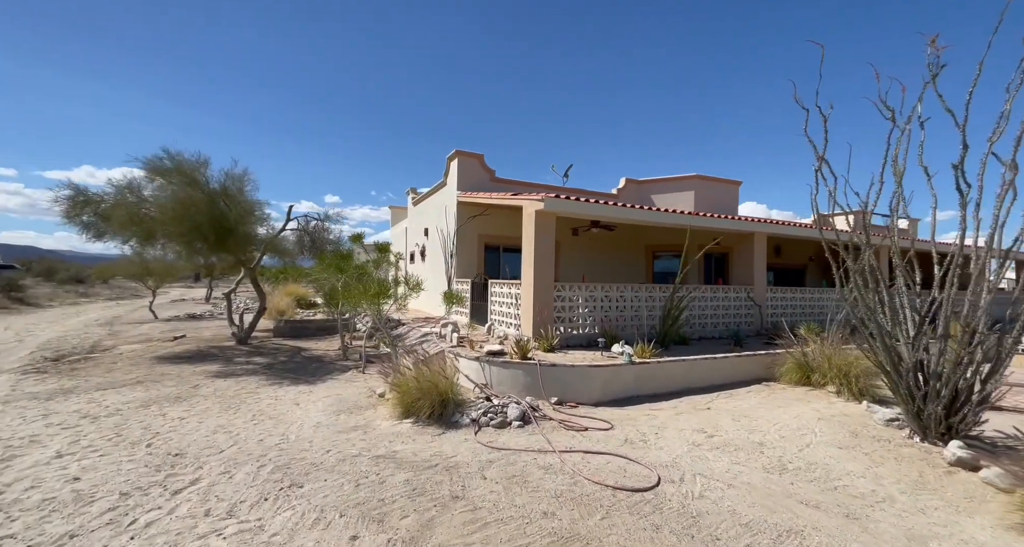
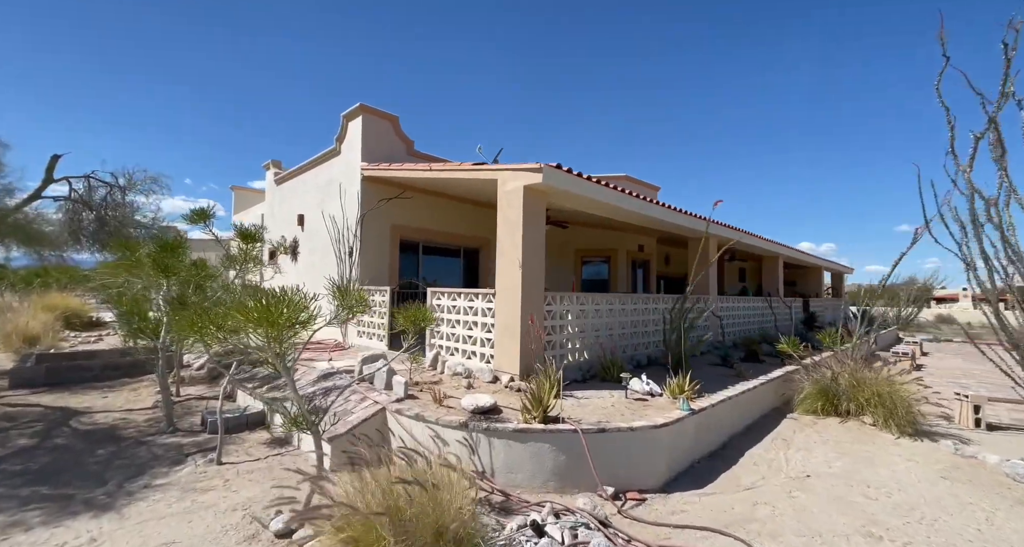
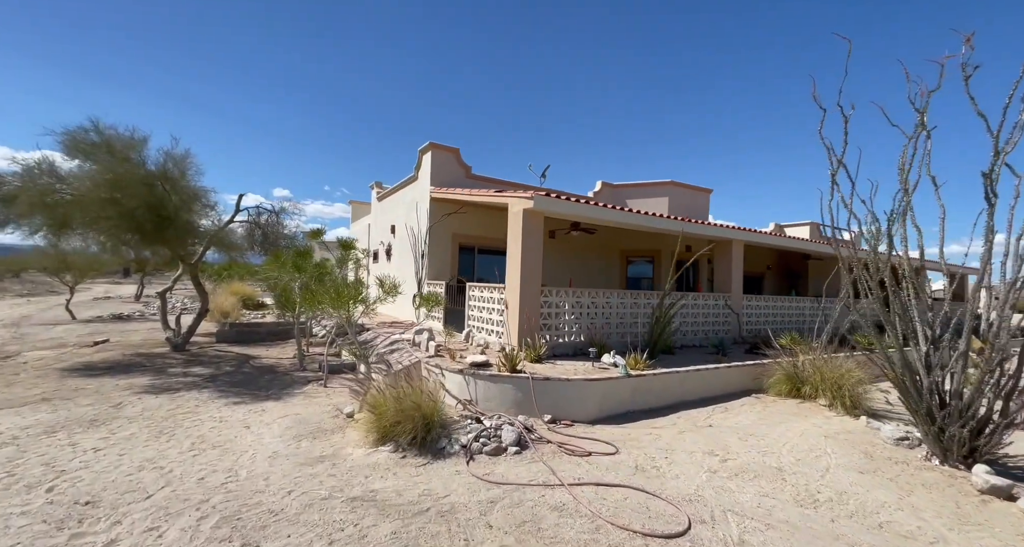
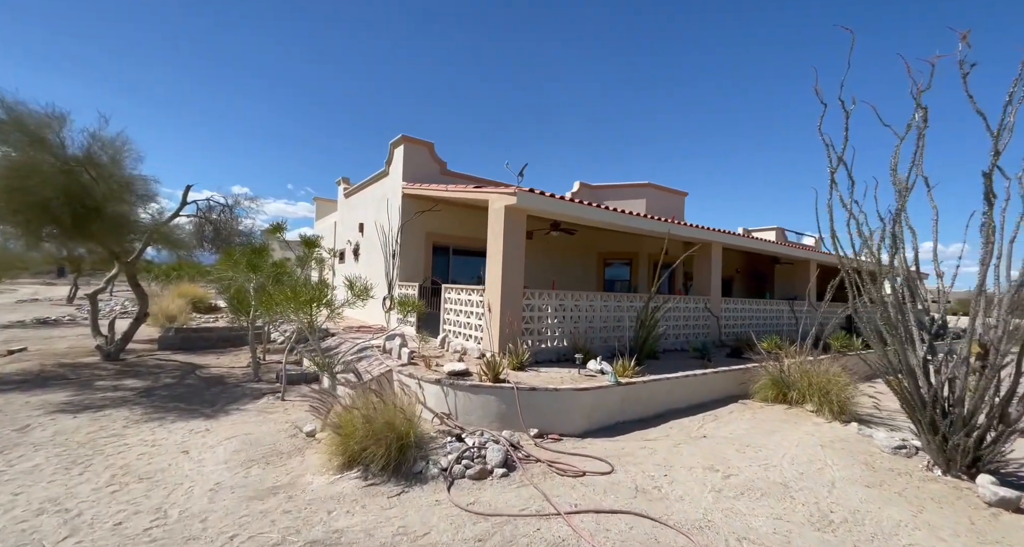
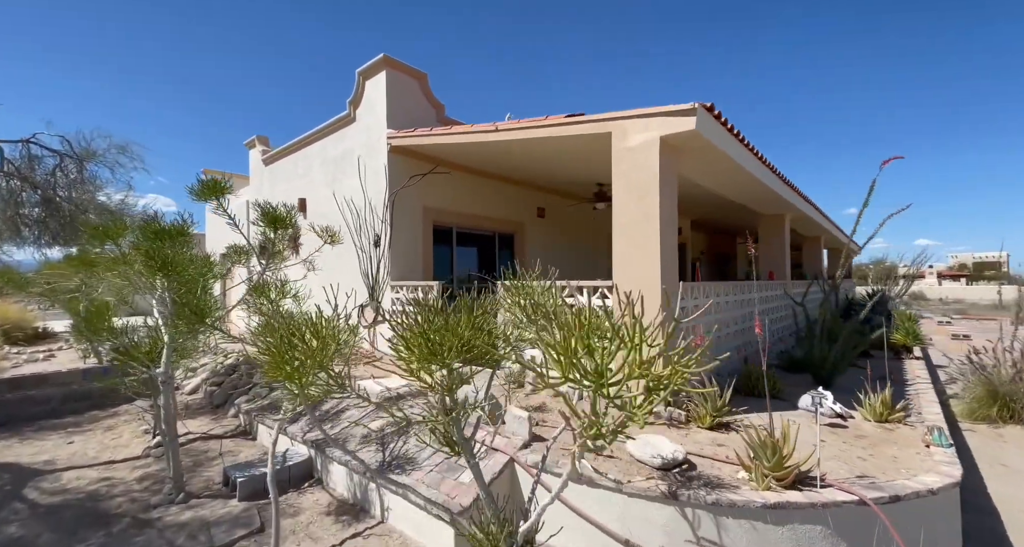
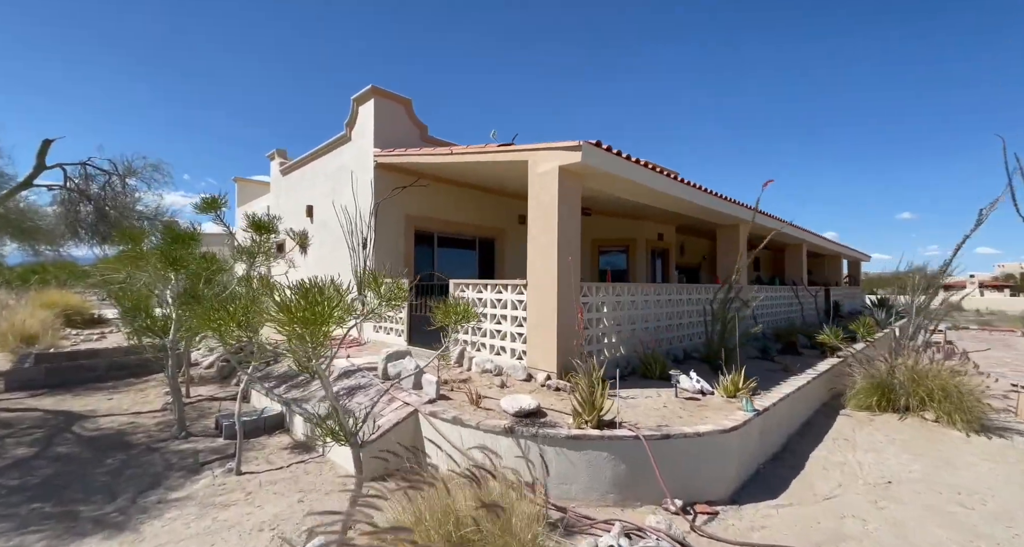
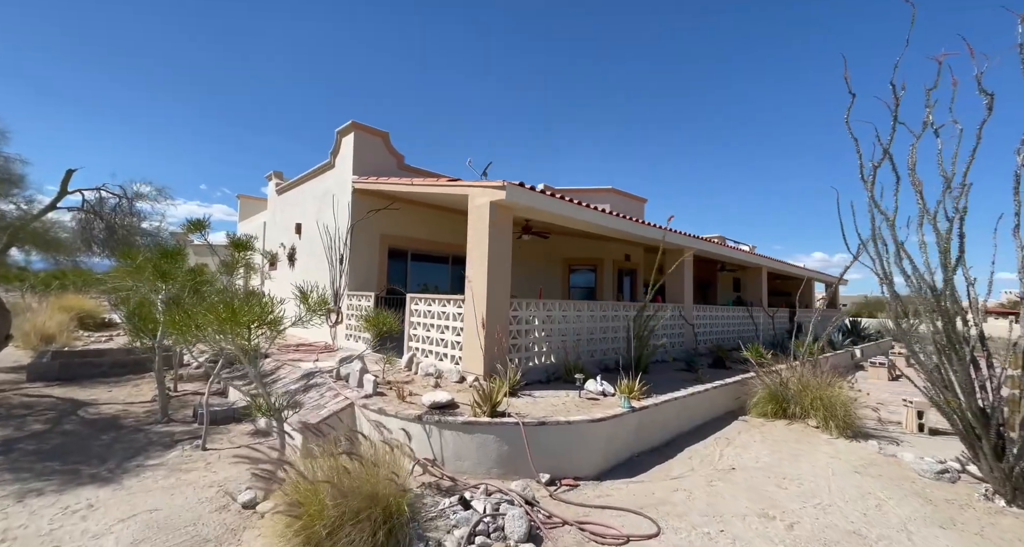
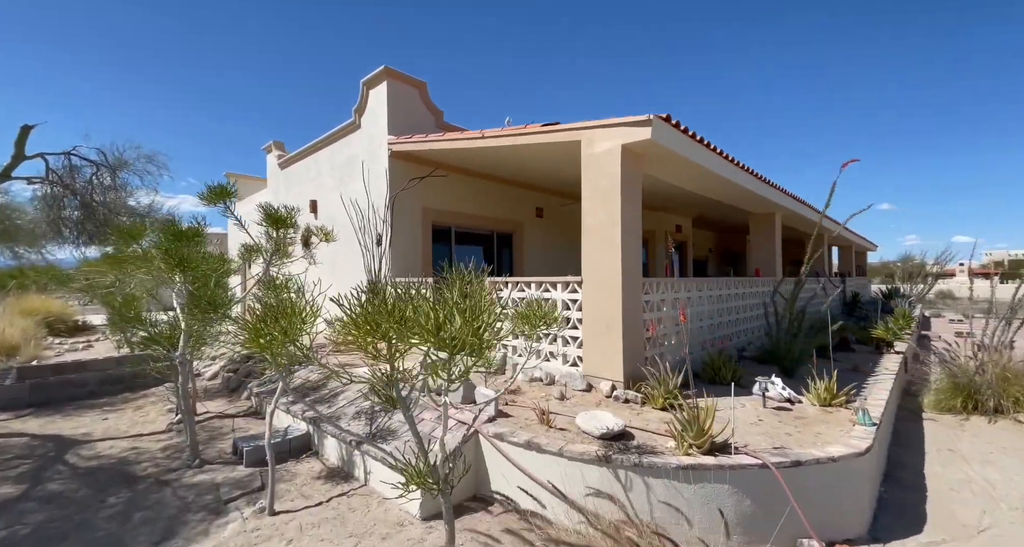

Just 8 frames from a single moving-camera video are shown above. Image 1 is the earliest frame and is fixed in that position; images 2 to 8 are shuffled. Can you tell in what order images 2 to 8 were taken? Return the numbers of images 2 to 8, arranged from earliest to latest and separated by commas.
3, 4, 7, 2, 6, 8, 5
